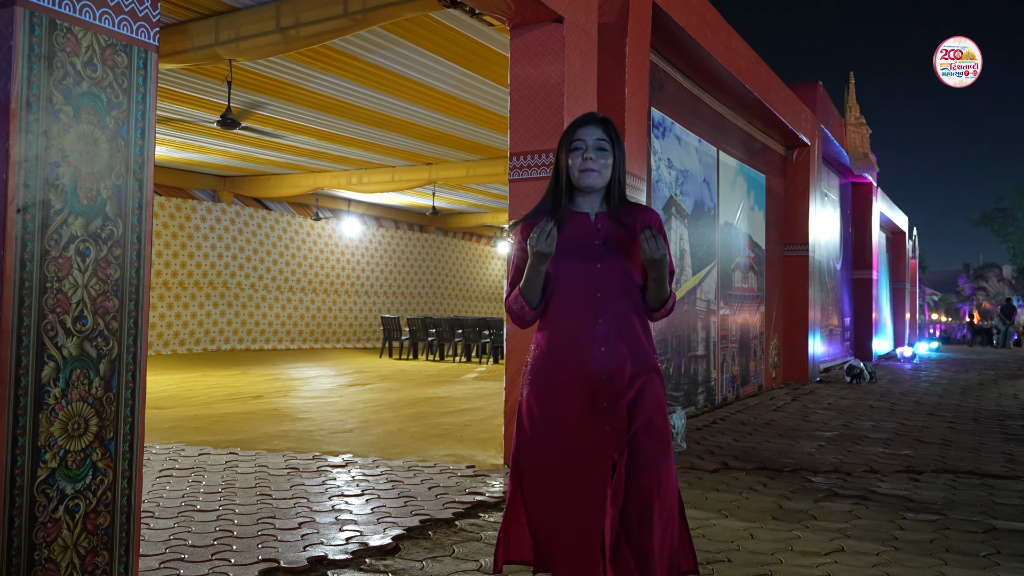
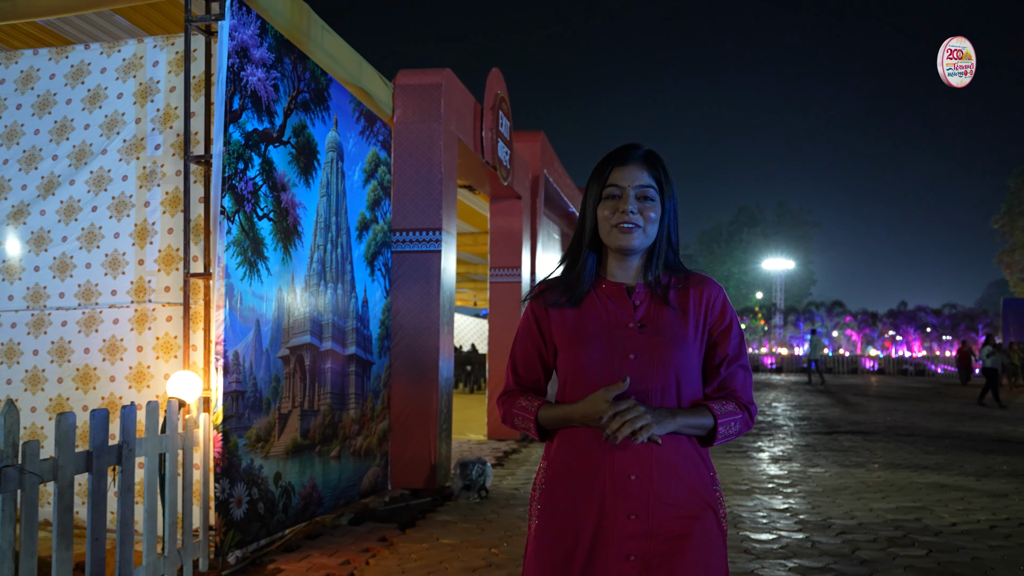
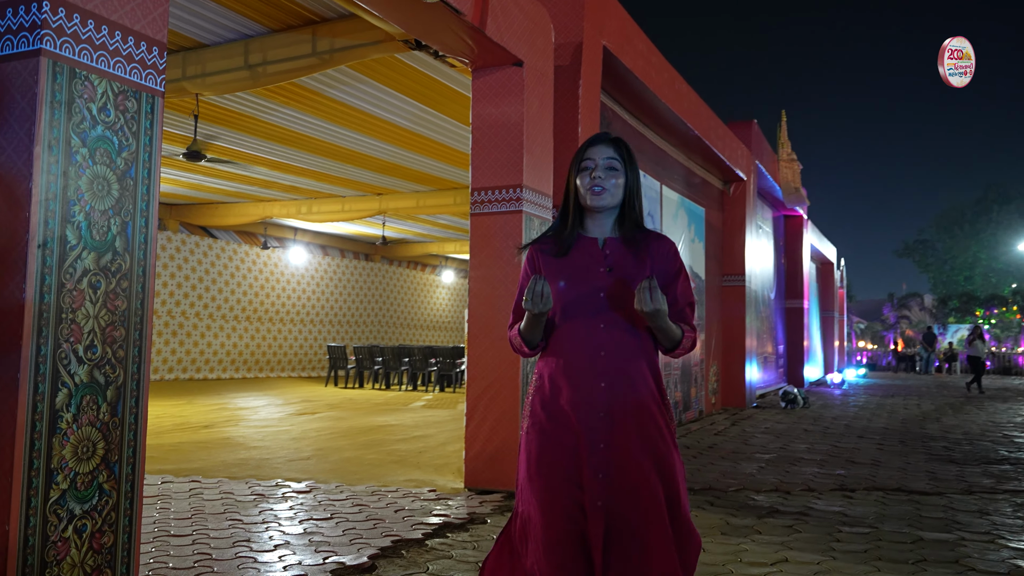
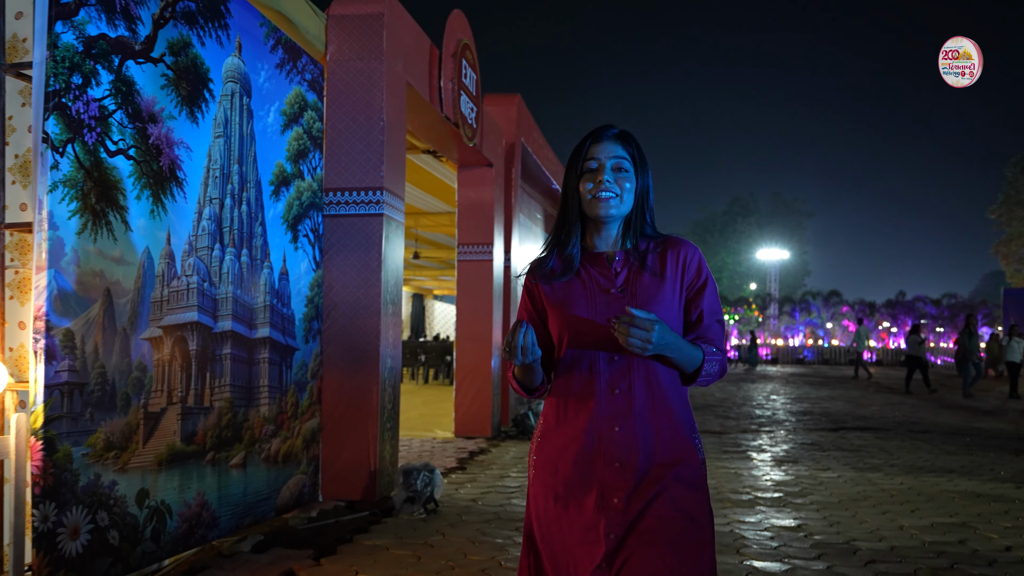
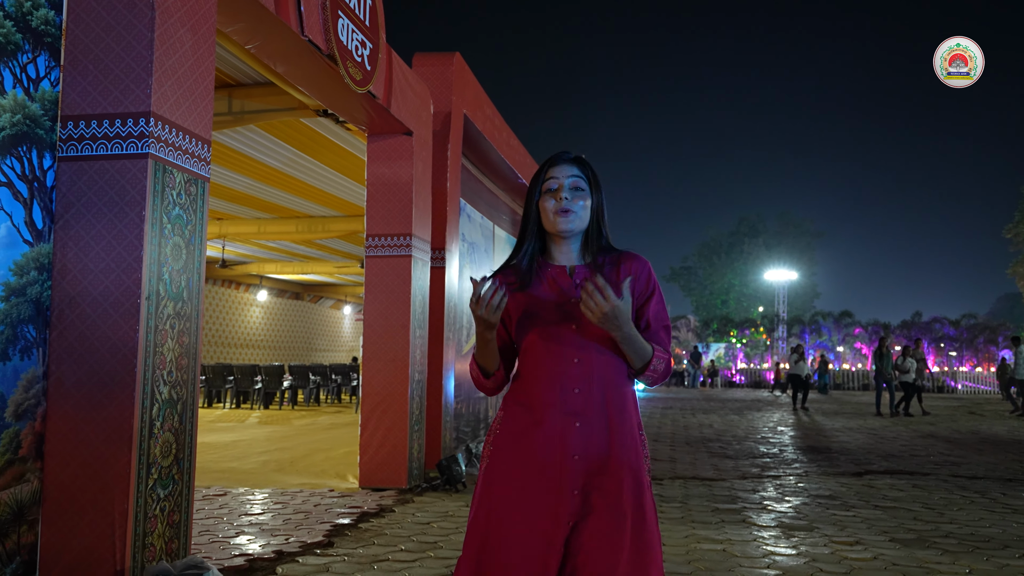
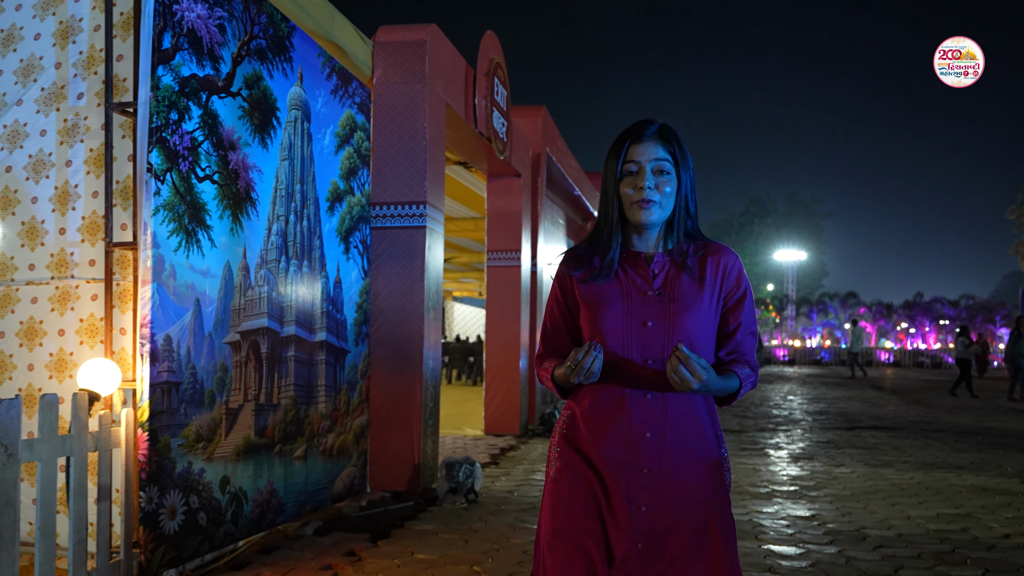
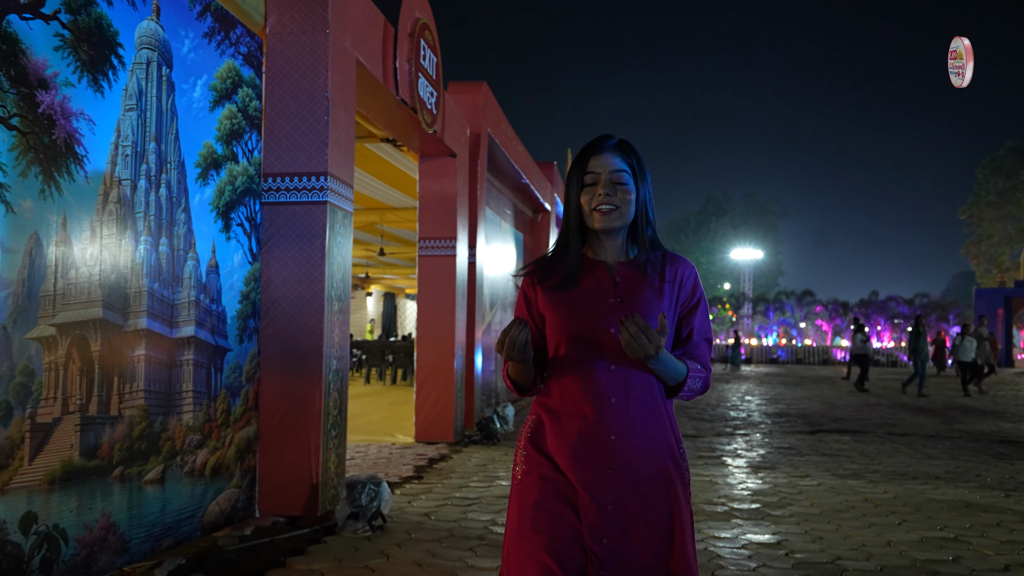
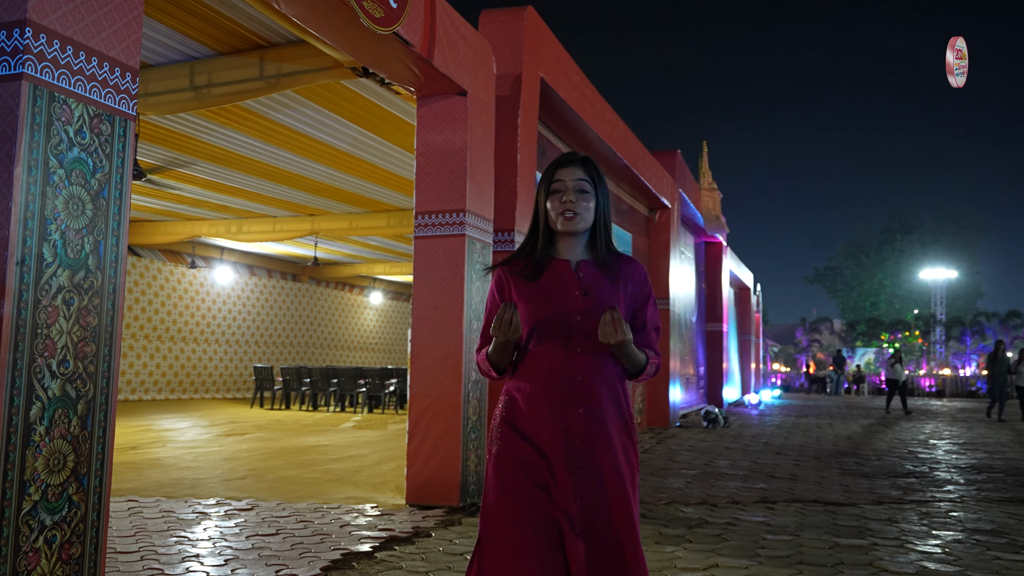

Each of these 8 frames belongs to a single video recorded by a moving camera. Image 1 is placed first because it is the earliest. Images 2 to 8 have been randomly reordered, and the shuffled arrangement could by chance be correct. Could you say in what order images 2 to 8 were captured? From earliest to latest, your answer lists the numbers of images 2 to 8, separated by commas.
3, 8, 5, 7, 4, 6, 2
